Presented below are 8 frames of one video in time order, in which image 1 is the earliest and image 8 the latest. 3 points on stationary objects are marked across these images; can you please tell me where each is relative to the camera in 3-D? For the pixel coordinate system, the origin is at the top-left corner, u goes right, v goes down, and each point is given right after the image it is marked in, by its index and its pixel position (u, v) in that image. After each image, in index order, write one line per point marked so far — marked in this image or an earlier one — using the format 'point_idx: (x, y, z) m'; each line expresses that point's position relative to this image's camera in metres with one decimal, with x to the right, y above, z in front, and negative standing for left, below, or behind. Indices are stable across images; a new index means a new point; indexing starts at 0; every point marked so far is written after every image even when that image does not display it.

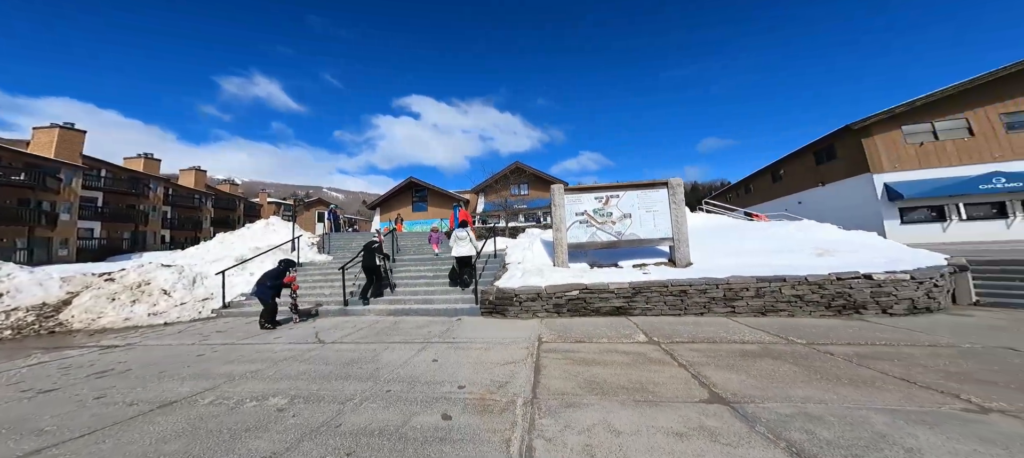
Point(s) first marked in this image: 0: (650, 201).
0: (+3.7, +0.7, +8.0) m
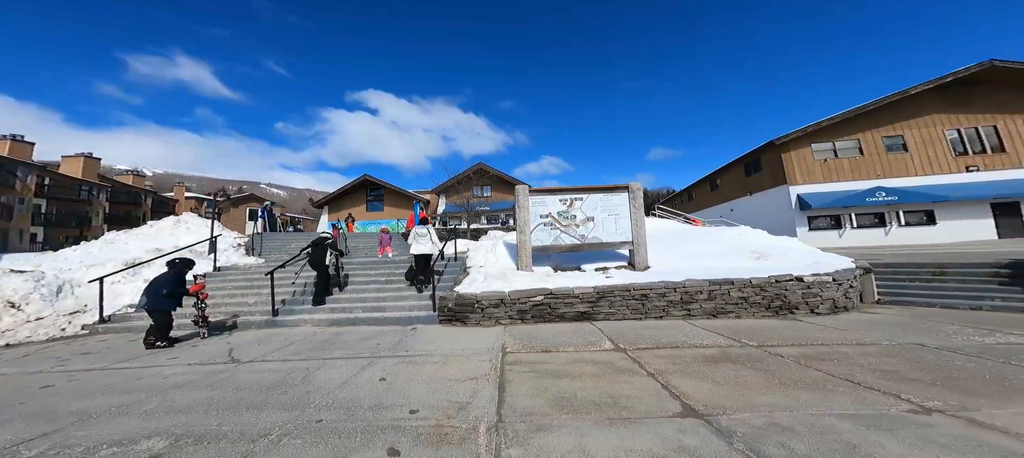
0: (+2.7, +0.6, +8.2) m
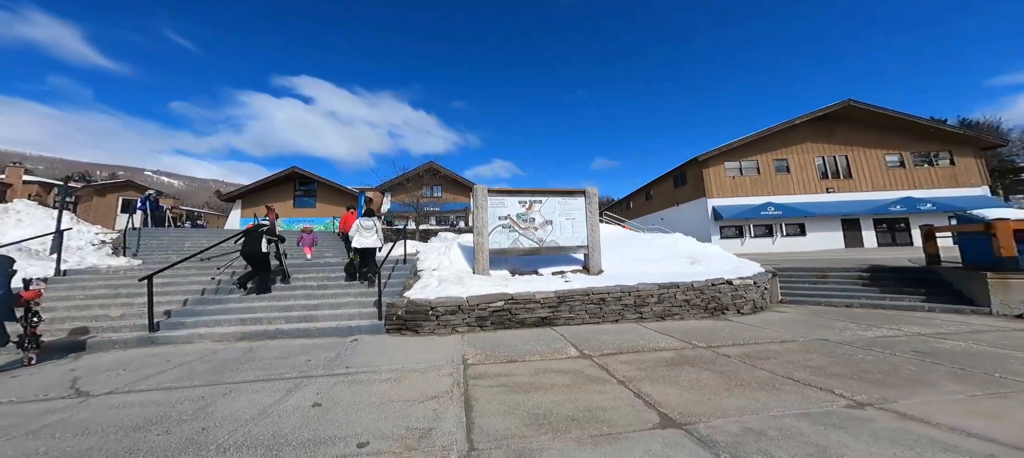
0: (+1.5, +0.5, +8.4) m
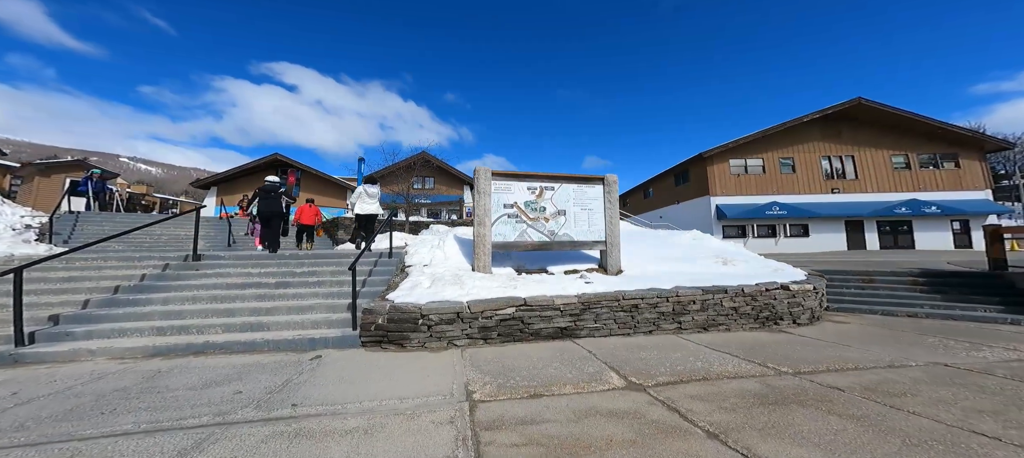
0: (+1.6, +0.7, +7.2) m
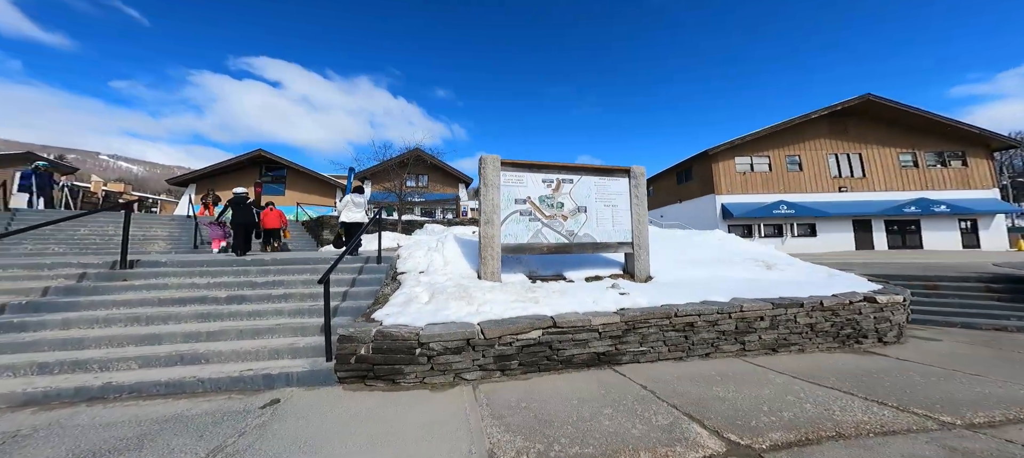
0: (+1.8, +0.7, +6.1) m
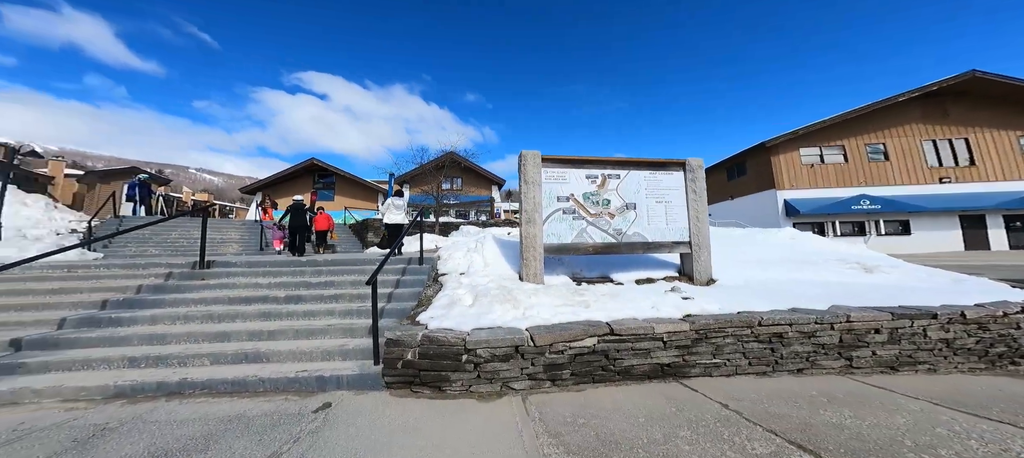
0: (+2.6, +0.7, +5.6) m
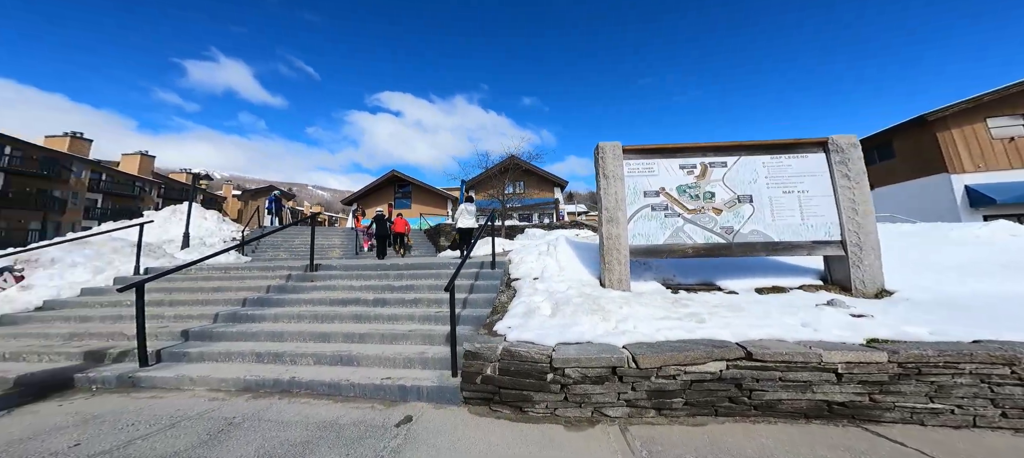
0: (+3.8, +0.8, +4.5) m
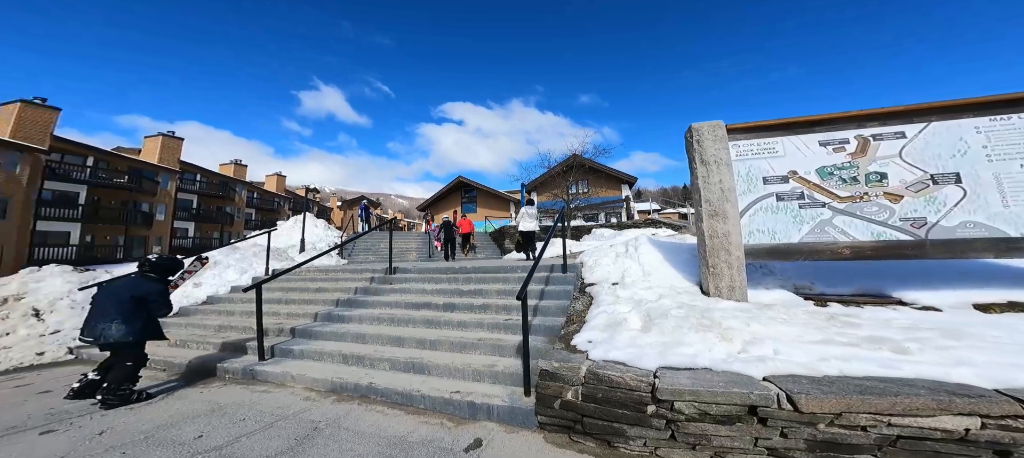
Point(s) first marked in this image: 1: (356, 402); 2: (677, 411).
0: (+4.7, +0.9, +3.1) m
1: (-1.5, -1.6, +3.2) m
2: (+1.0, -1.2, +2.2) m
